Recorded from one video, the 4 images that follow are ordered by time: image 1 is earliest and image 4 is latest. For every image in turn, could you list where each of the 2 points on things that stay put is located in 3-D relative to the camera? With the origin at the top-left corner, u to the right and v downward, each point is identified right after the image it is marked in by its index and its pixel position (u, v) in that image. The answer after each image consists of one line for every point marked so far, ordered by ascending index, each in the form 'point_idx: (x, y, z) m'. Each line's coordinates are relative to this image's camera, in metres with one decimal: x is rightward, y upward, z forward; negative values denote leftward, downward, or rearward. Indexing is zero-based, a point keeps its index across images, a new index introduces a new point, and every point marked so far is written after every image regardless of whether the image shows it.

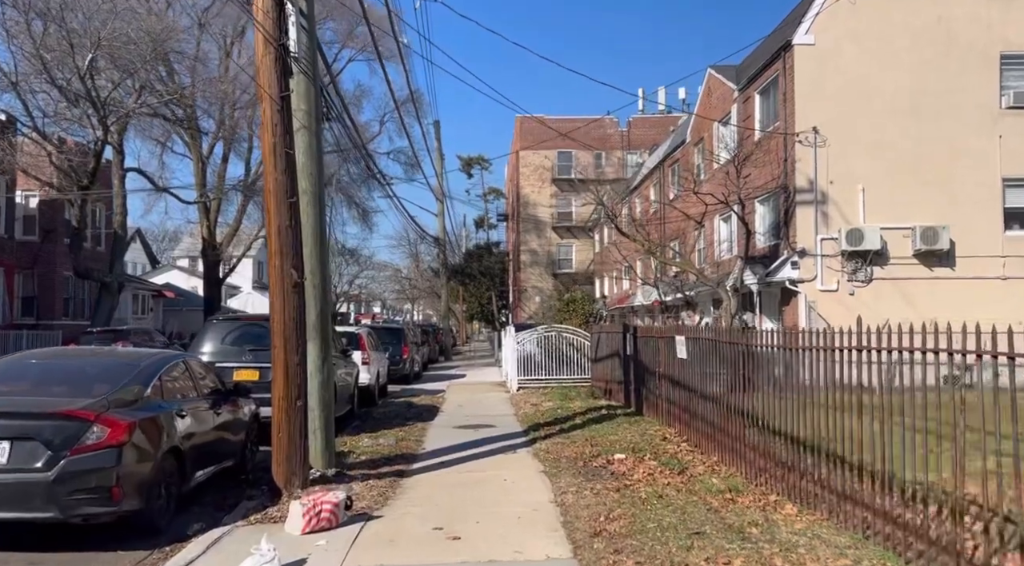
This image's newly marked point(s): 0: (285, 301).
0: (-2.2, -0.2, +7.4) m
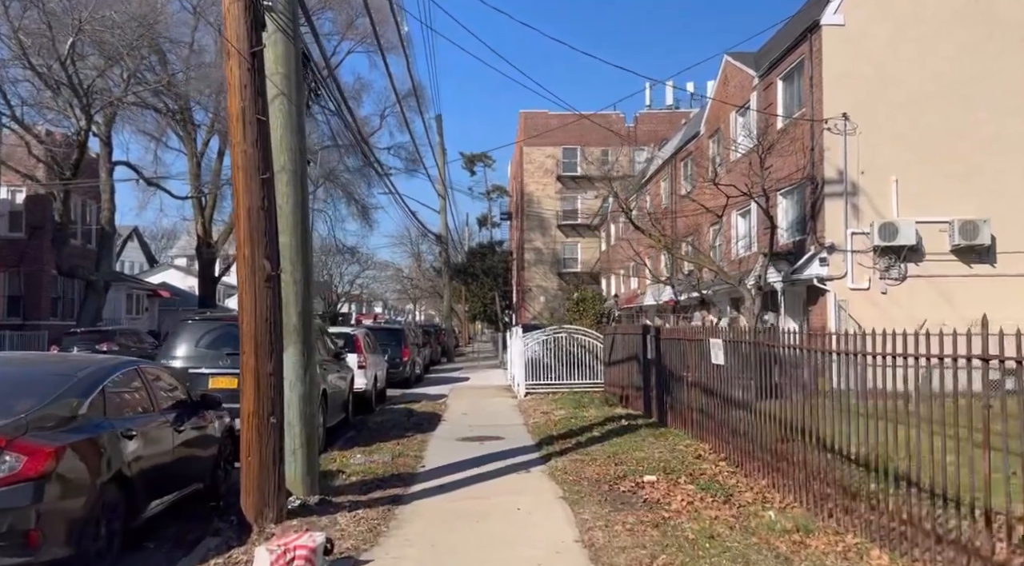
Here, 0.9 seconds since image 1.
0: (-2.0, -0.1, +6.2) m
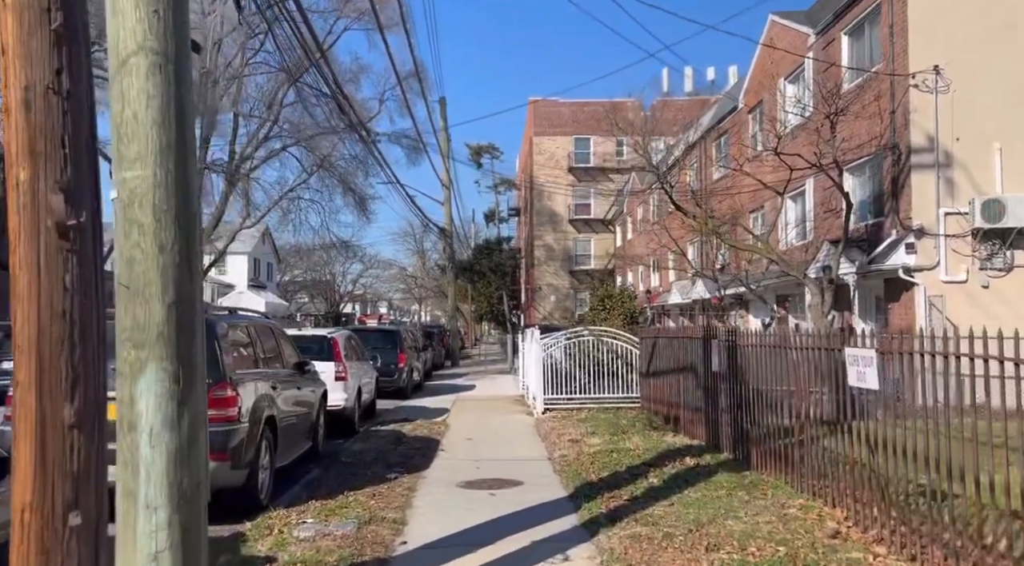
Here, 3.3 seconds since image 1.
0: (-1.8, 0.0, +3.1) m
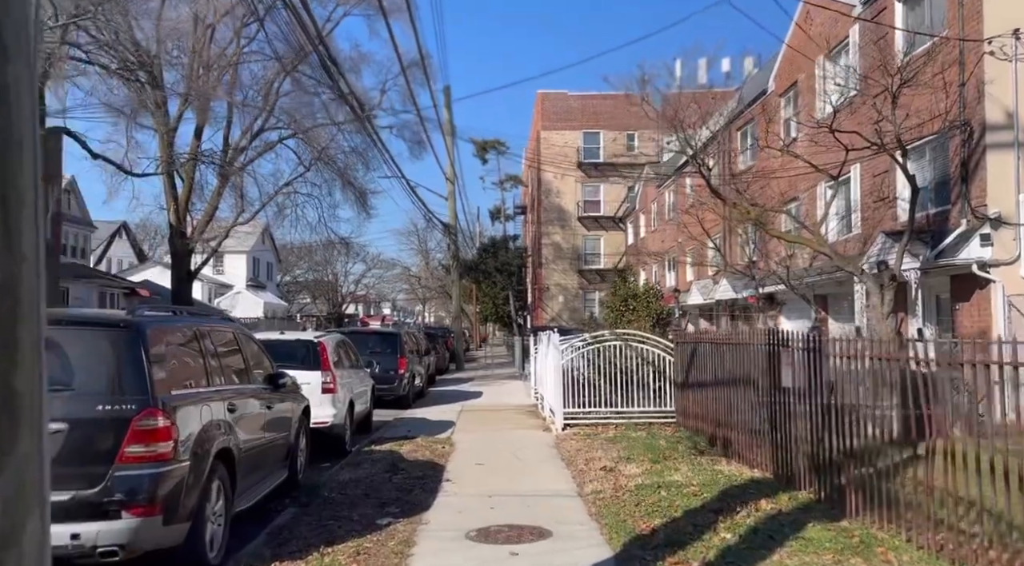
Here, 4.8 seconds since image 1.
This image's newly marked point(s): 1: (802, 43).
0: (-1.7, +0.1, +1.3) m
1: (+6.8, +5.6, +18.2) m
